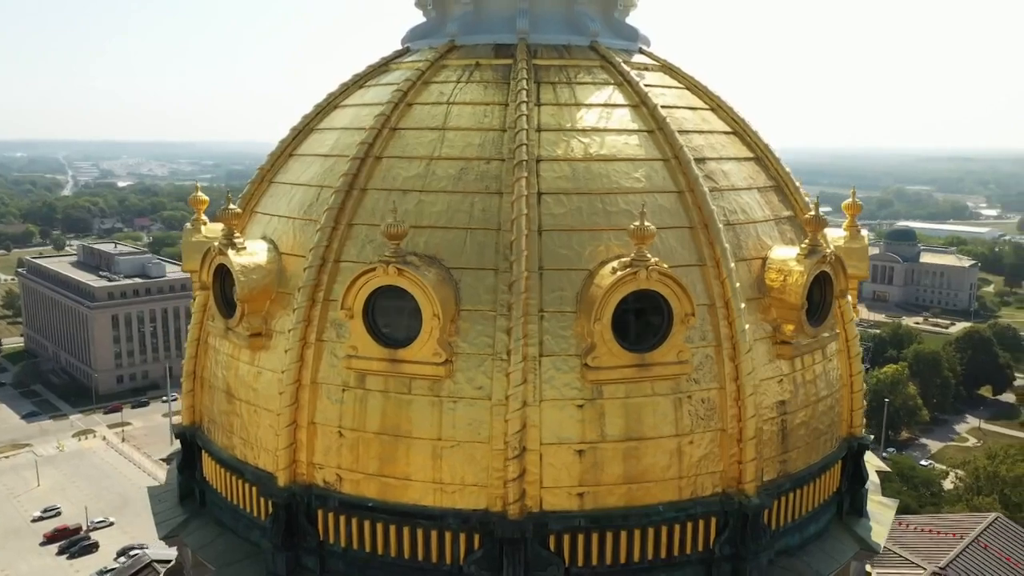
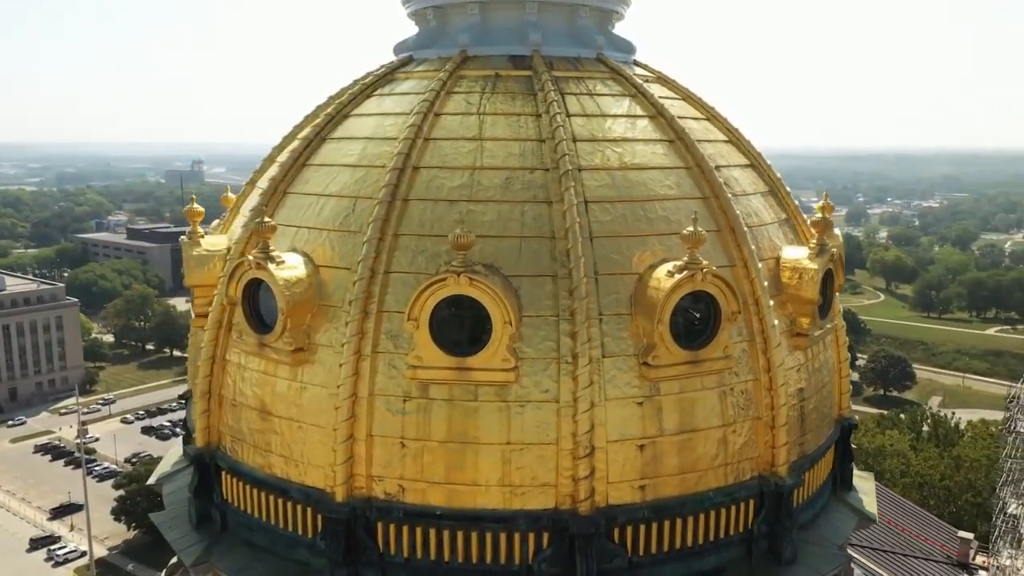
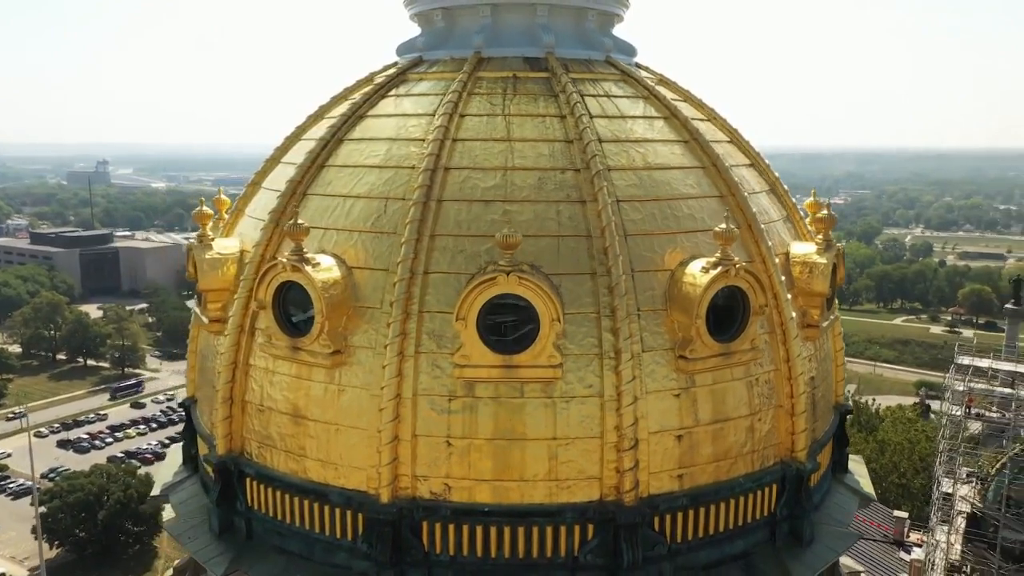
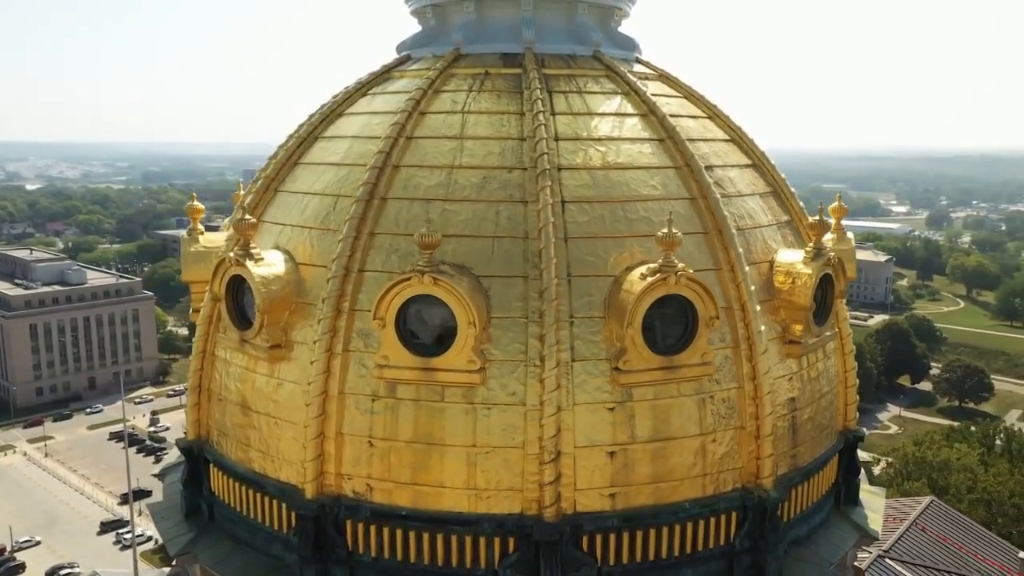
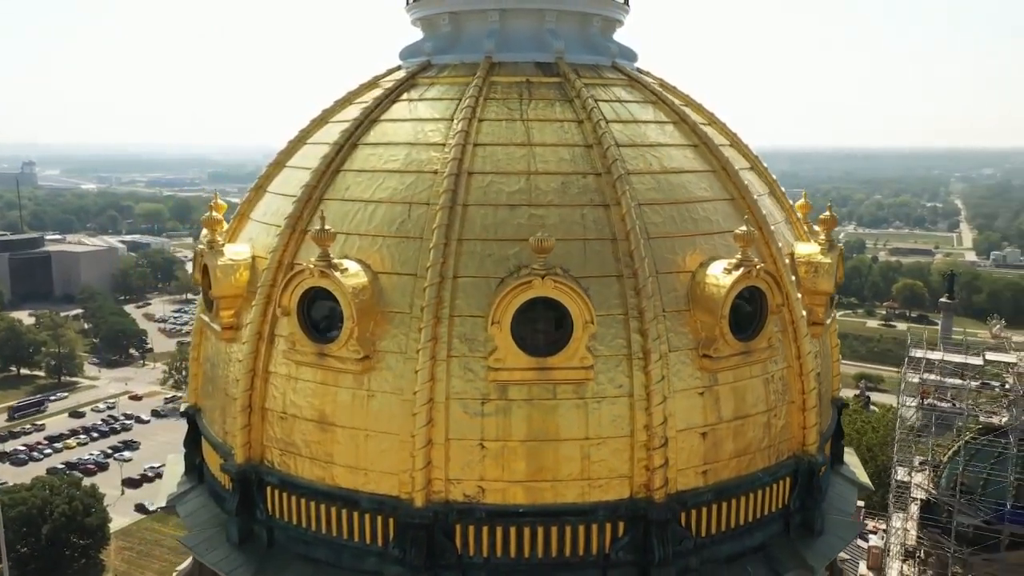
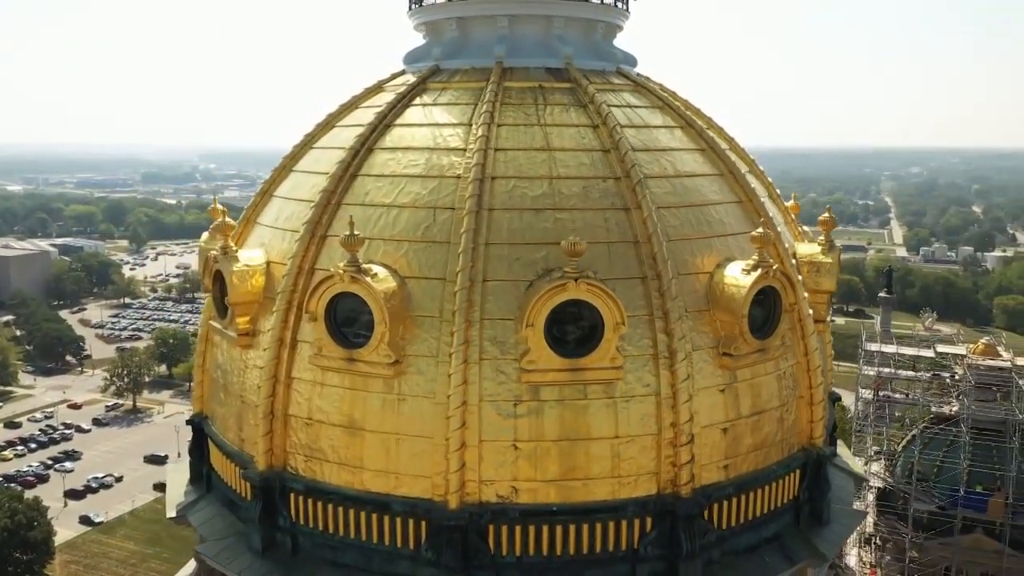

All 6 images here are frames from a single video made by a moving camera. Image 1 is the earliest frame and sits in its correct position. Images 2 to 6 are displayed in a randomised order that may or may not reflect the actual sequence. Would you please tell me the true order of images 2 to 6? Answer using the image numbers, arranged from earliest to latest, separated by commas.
4, 2, 3, 5, 6
